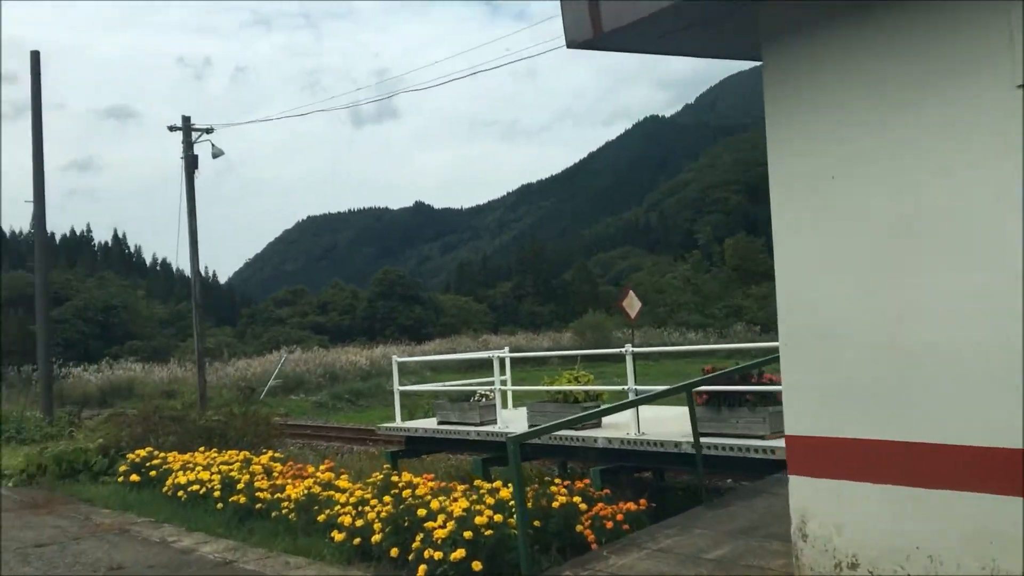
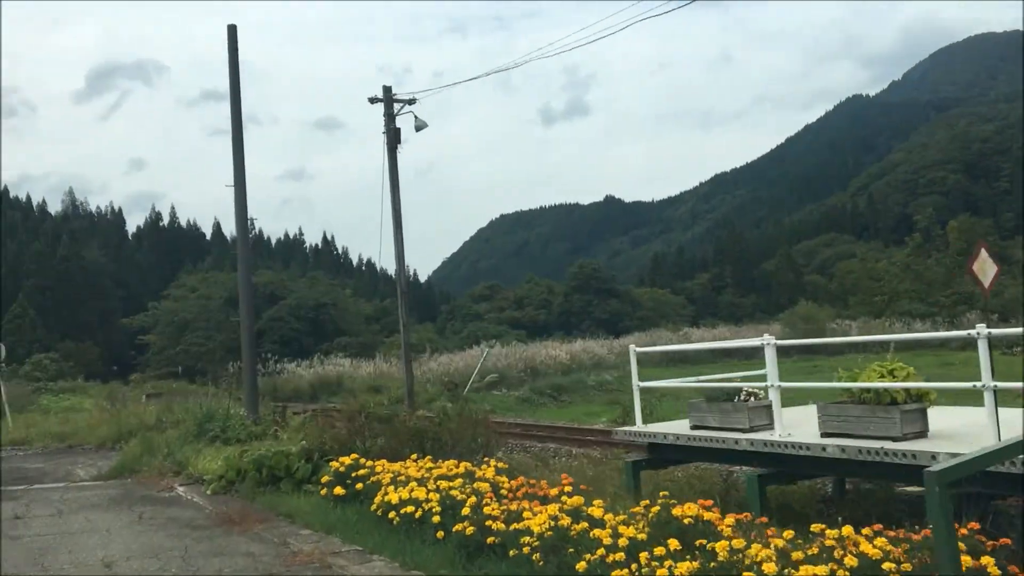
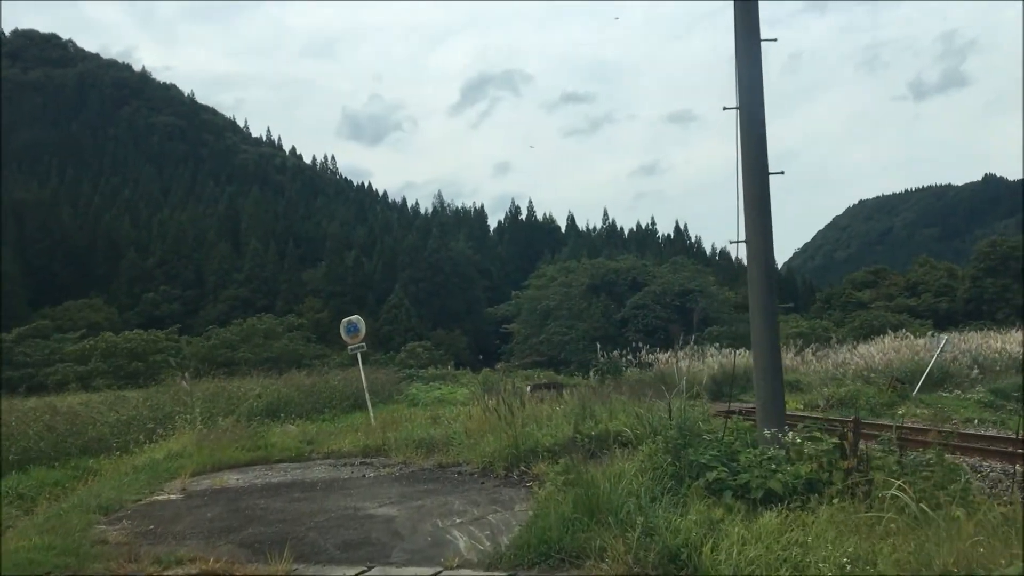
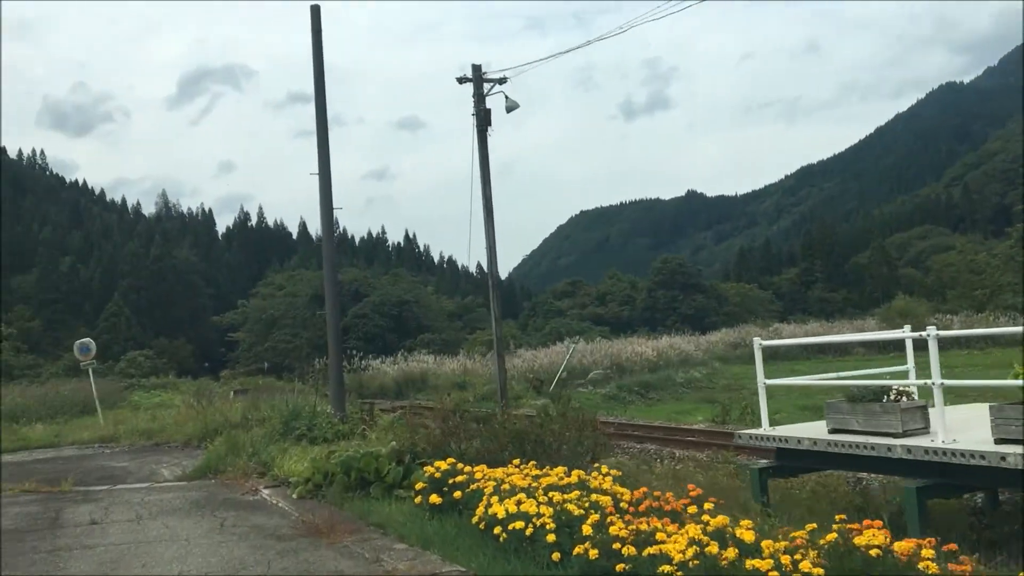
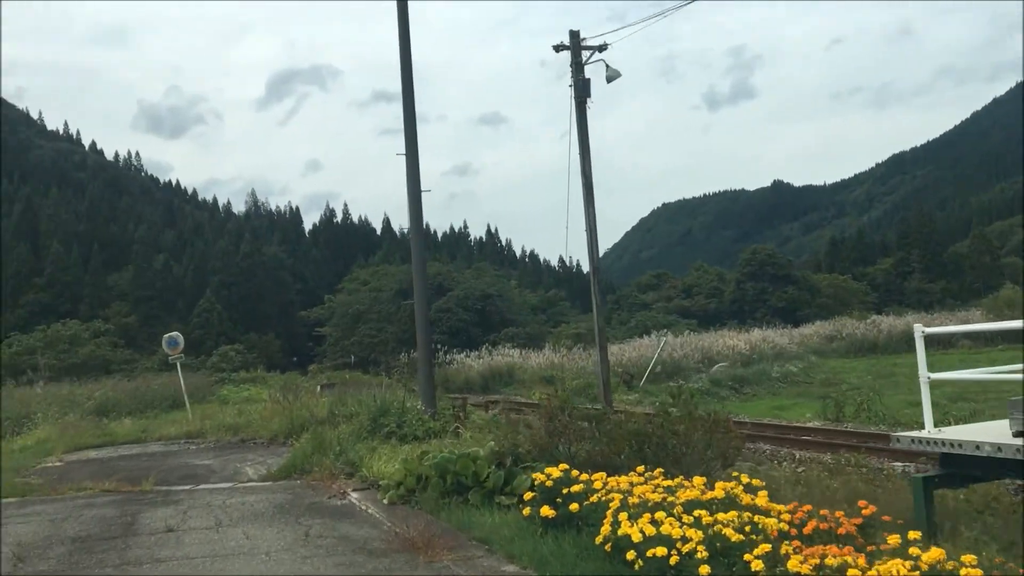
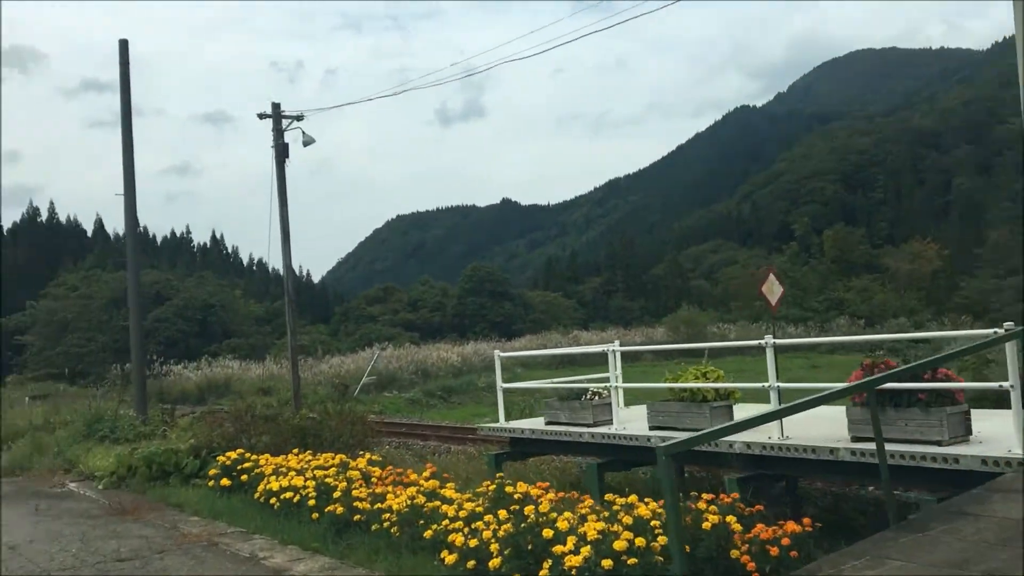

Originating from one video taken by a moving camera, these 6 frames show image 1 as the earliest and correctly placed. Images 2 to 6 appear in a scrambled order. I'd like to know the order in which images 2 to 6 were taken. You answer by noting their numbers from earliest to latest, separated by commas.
6, 2, 4, 5, 3
